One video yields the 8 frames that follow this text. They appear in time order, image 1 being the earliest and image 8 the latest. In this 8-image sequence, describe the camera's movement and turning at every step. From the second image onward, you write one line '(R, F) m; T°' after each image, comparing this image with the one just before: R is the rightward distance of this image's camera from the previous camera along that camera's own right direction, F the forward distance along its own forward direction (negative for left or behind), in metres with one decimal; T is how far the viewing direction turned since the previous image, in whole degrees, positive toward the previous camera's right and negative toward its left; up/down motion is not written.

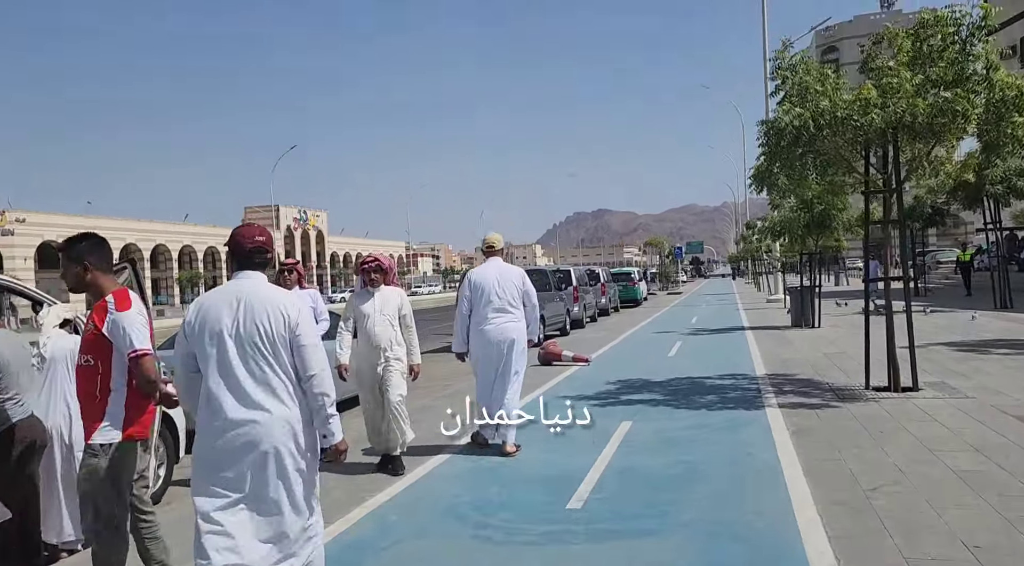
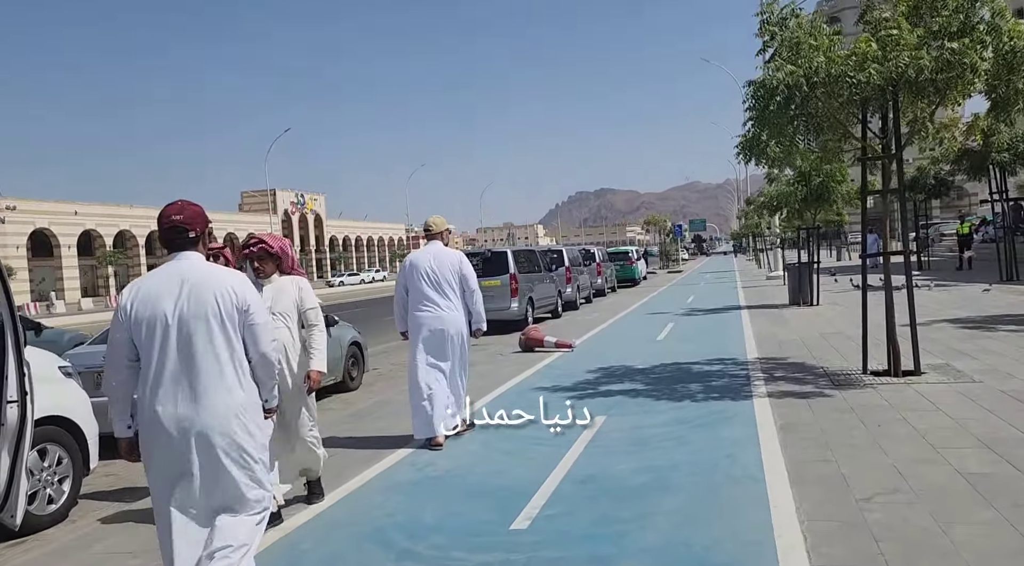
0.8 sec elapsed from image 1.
(+0.4, +0.8) m; 0°
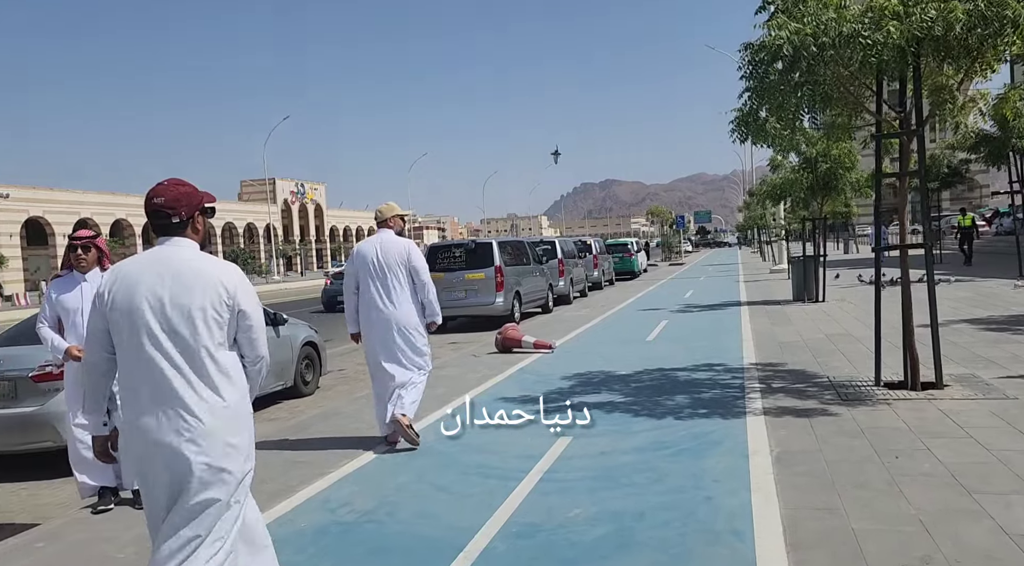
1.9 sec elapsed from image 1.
(+0.5, +1.2) m; 0°
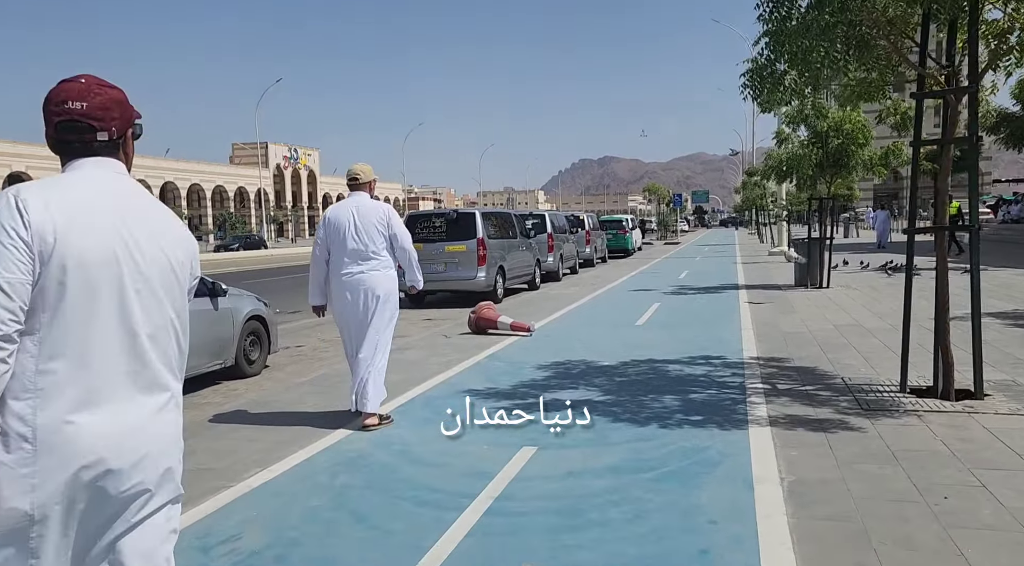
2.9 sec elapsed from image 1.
(+0.3, +1.2) m; 0°
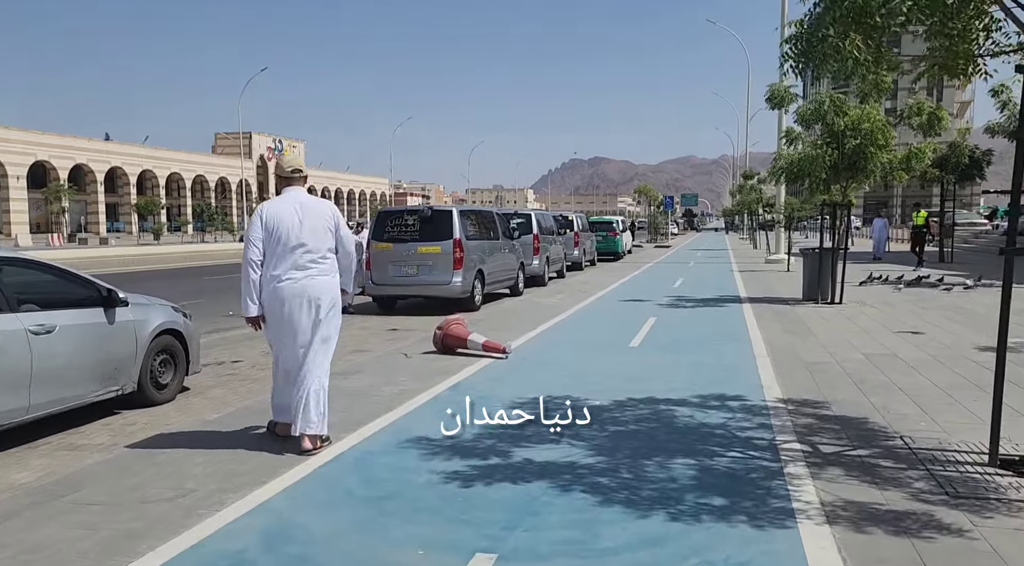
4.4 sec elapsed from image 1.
(+0.2, +1.7) m; +1°
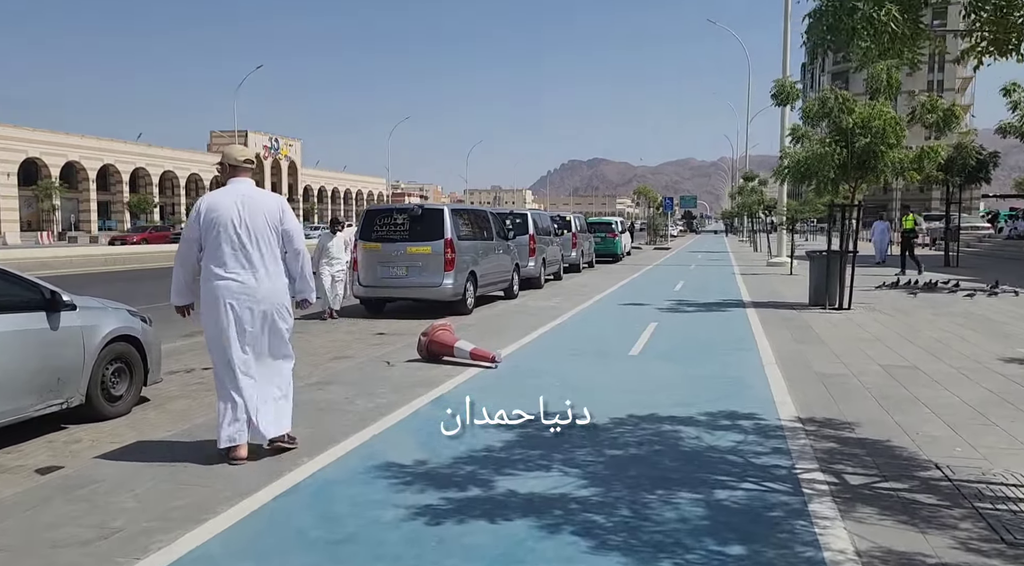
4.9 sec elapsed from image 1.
(+0.1, +0.7) m; 0°
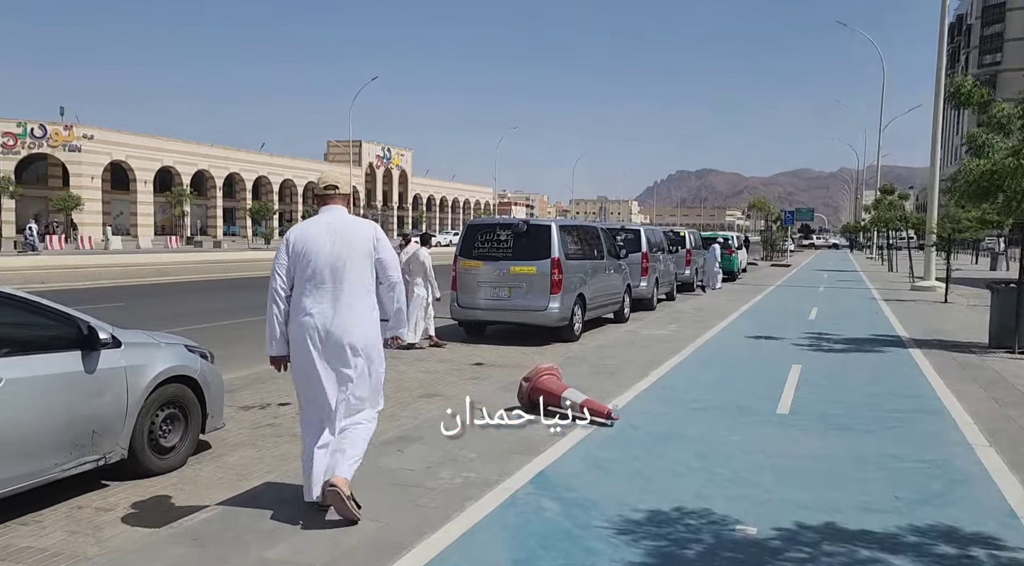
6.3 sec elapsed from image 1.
(-0.2, +1.5) m; -8°
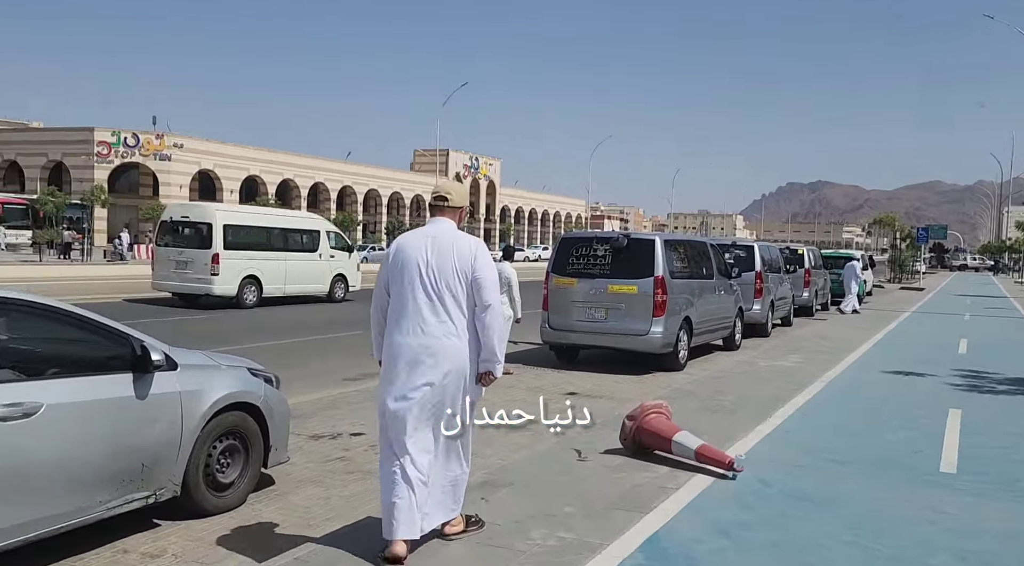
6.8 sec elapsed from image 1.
(0.0, +0.9) m; -8°
